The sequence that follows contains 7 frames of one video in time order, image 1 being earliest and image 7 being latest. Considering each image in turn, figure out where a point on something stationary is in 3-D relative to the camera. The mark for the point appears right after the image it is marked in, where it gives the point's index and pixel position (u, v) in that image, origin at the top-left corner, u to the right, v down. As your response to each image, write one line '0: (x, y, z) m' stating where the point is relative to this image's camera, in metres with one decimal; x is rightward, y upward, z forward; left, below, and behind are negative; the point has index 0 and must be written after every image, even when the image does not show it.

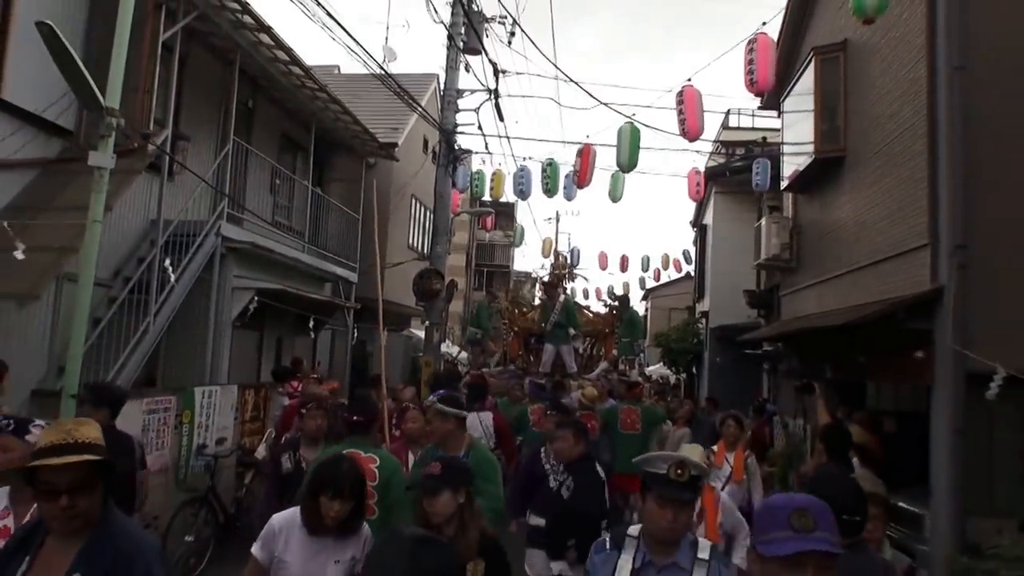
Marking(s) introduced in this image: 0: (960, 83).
0: (+2.6, +1.2, +8.0) m
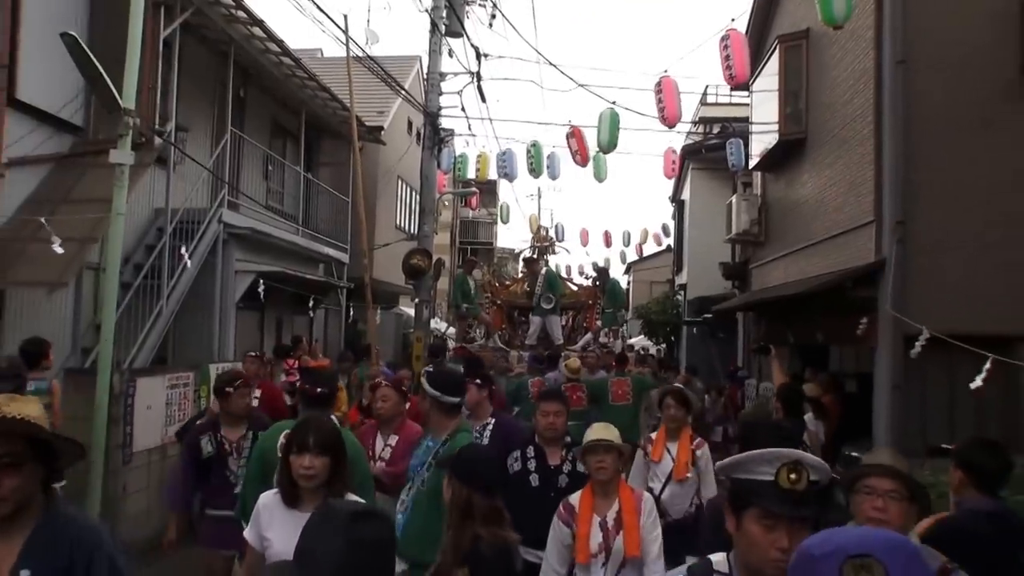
0: (+2.5, +1.4, +8.8) m
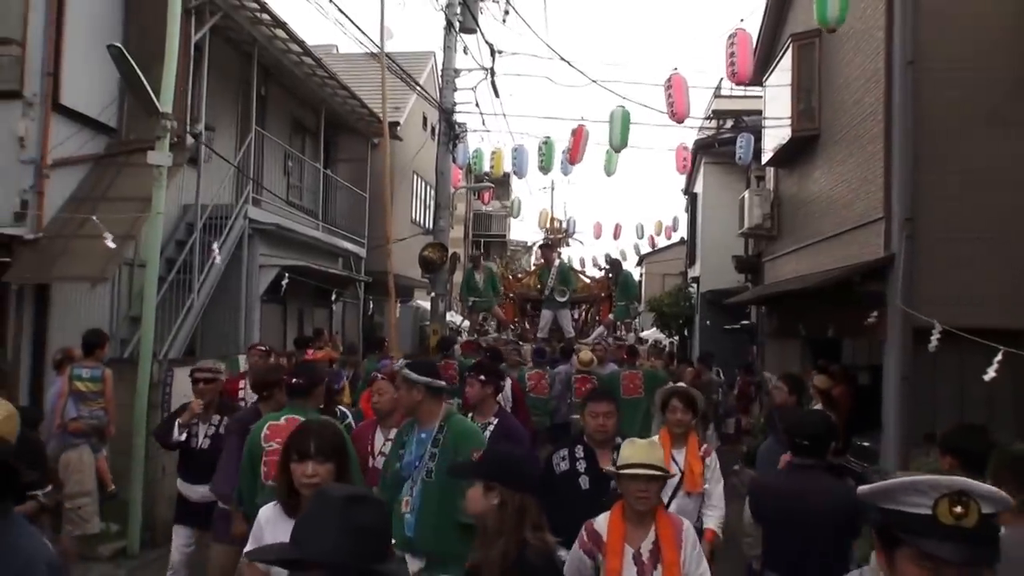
0: (+2.6, +1.4, +9.1) m
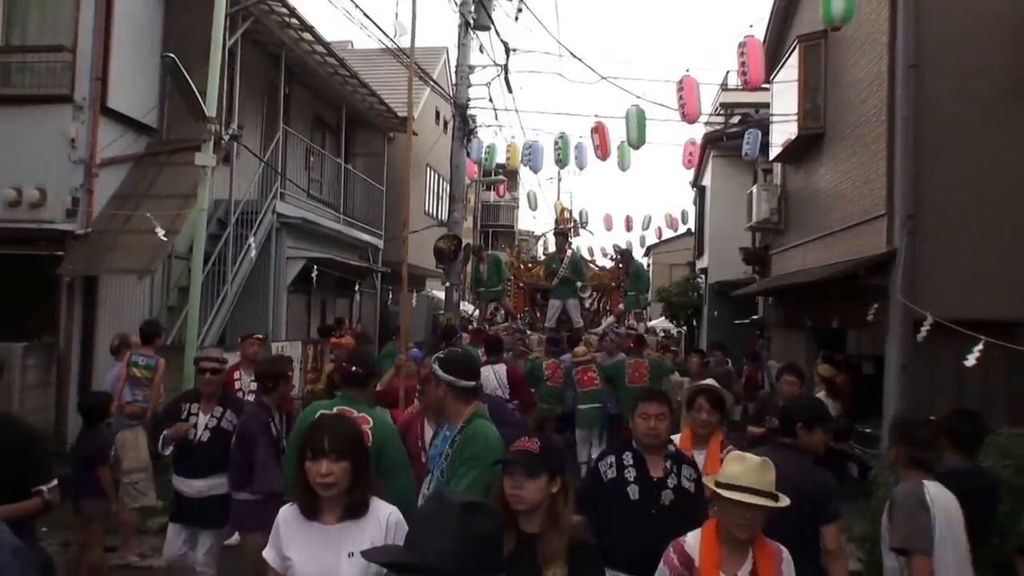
0: (+2.8, +1.5, +9.6) m
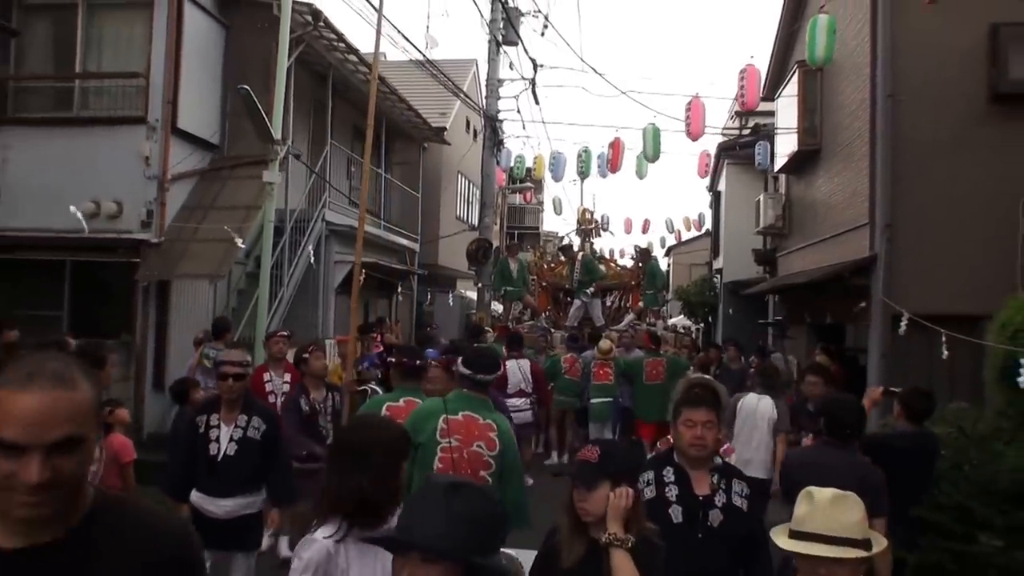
0: (+3.0, +1.5, +10.8) m
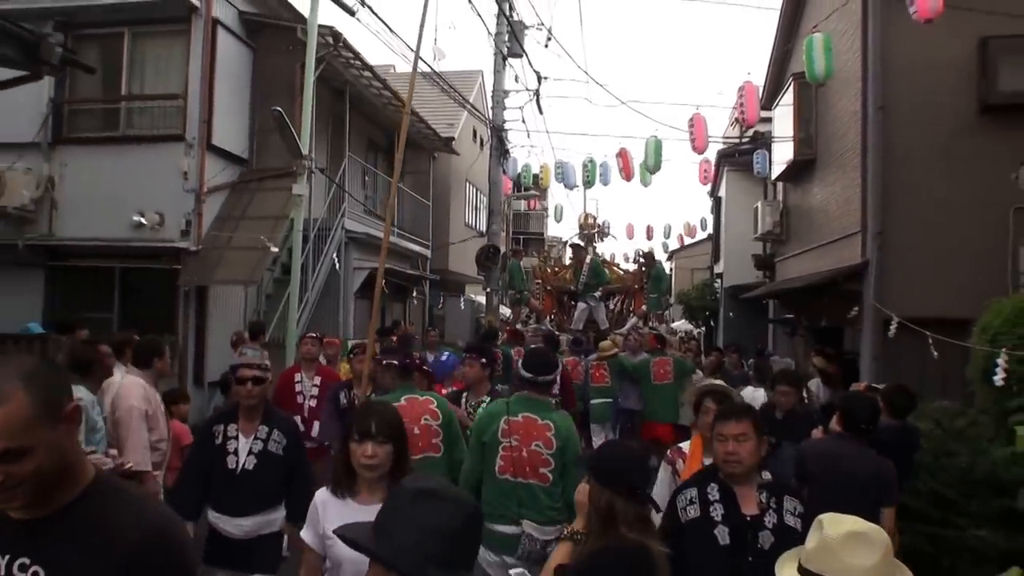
0: (+3.1, +1.4, +11.6) m
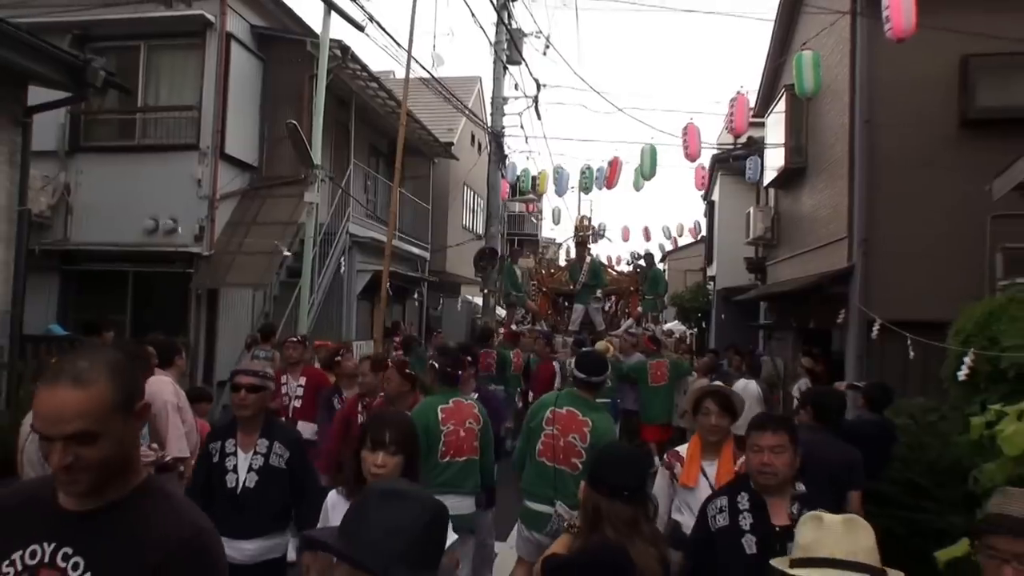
0: (+3.1, +1.4, +12.1) m
